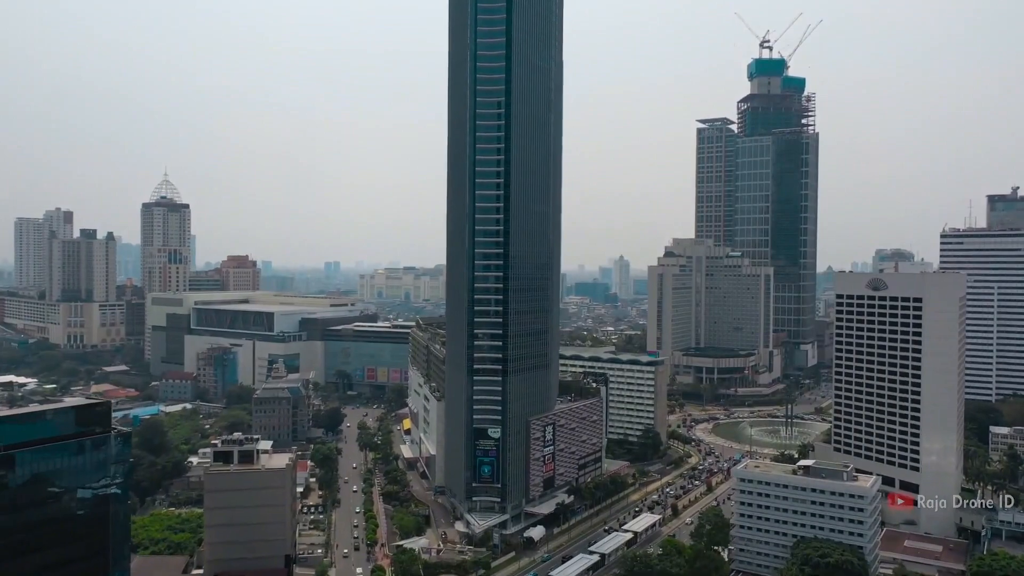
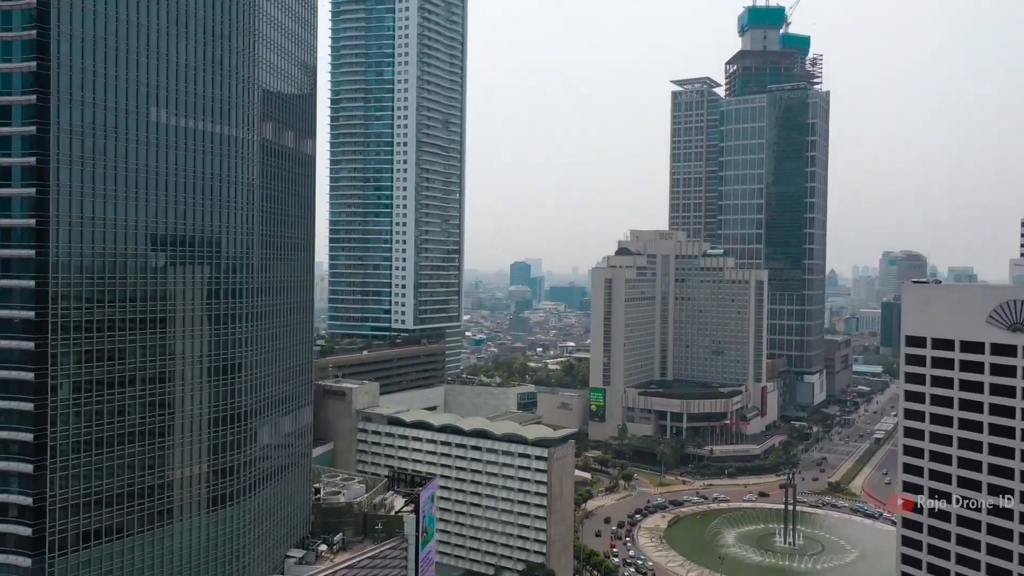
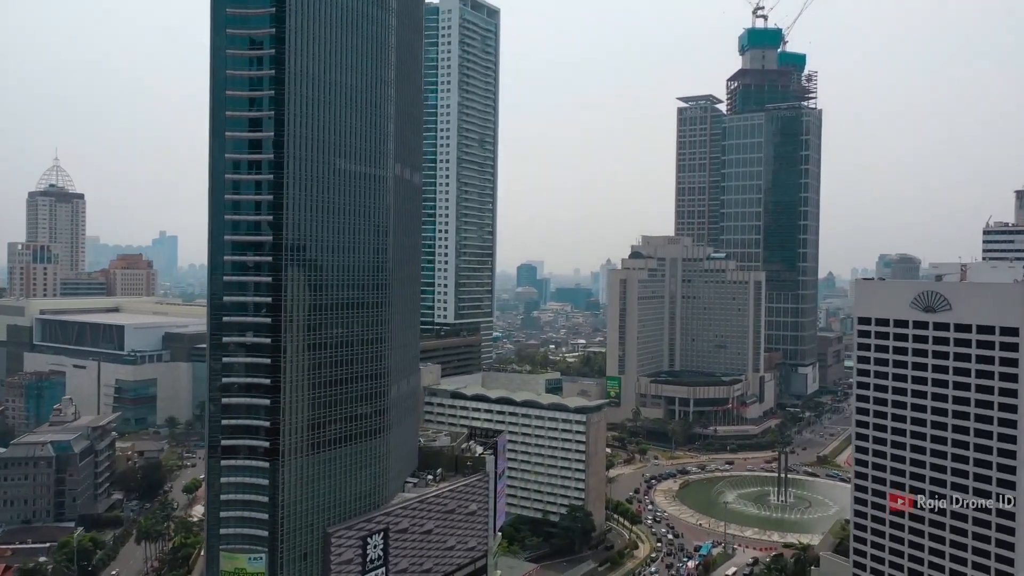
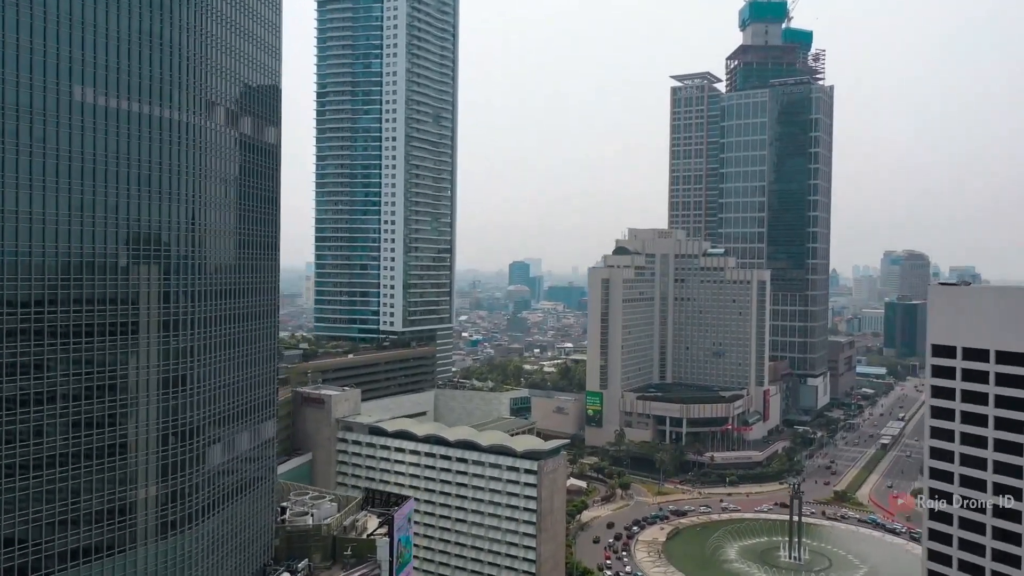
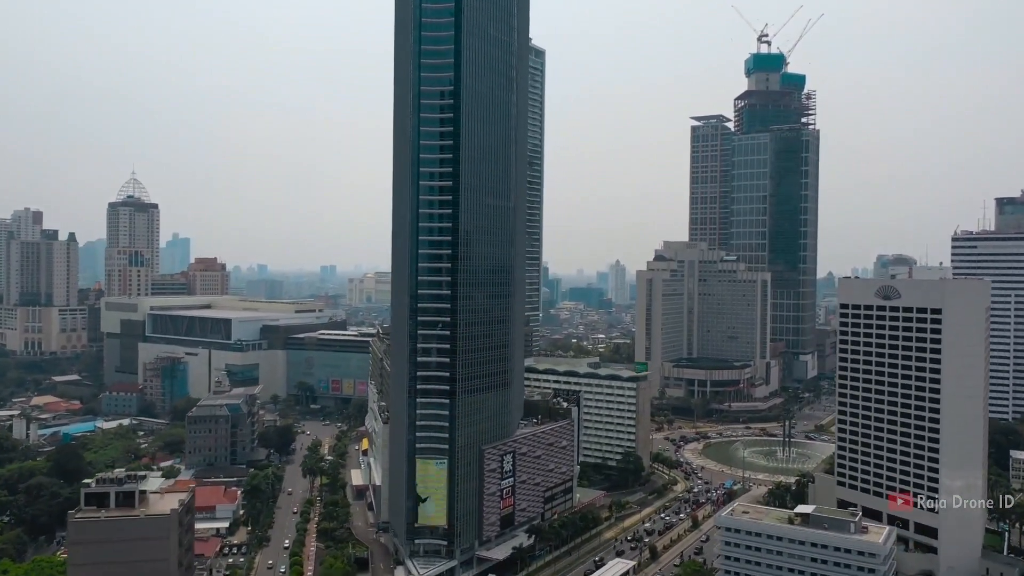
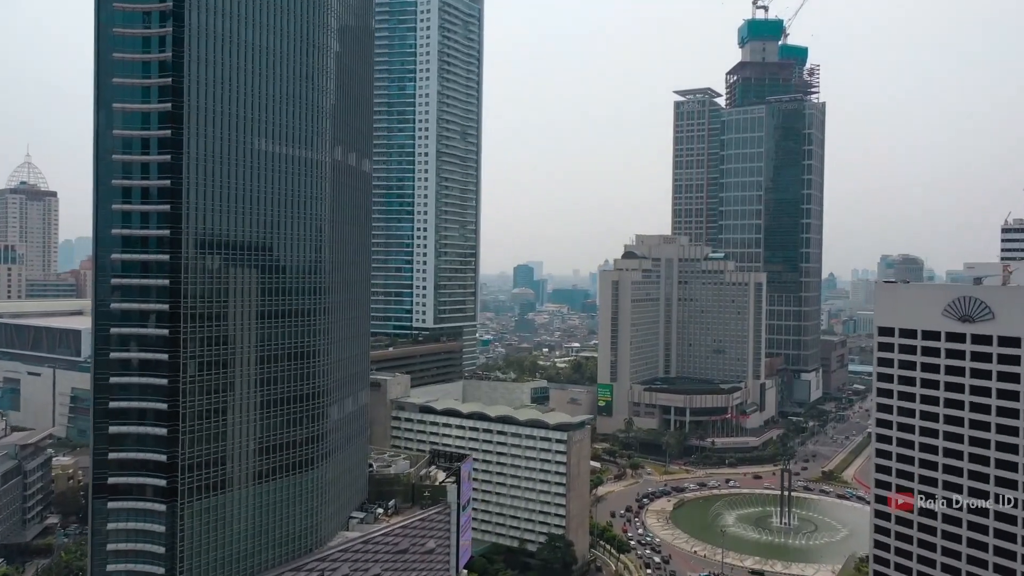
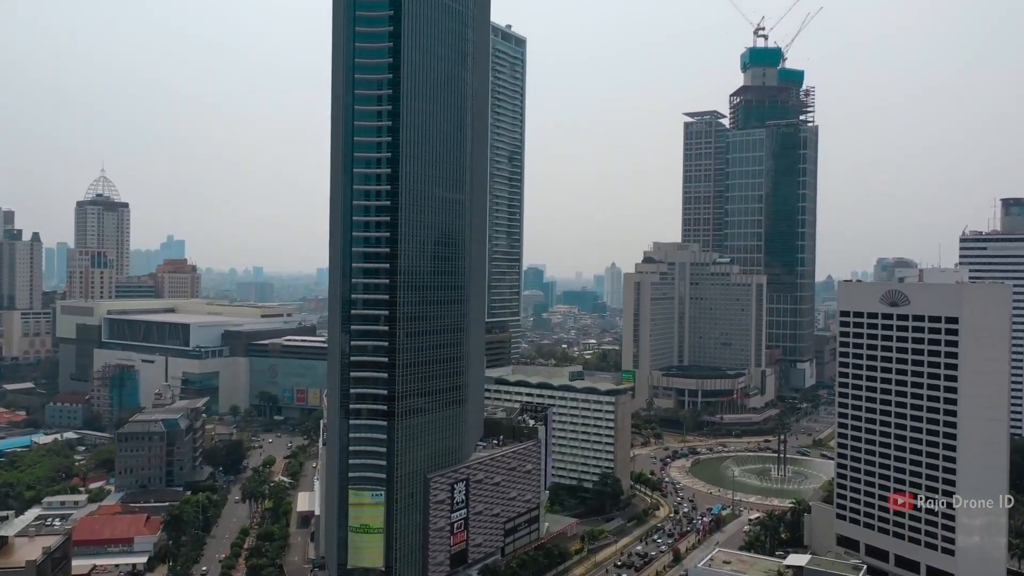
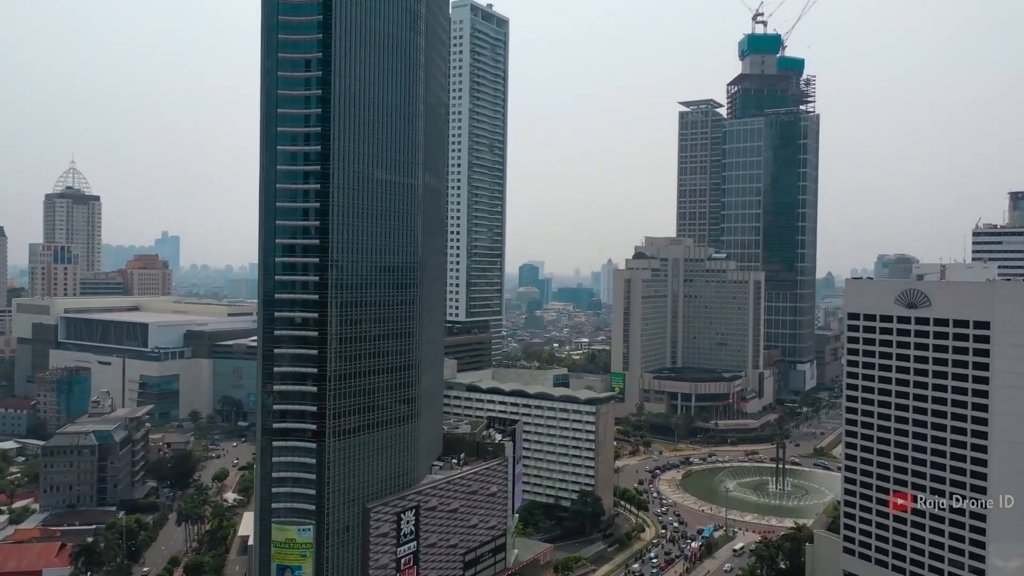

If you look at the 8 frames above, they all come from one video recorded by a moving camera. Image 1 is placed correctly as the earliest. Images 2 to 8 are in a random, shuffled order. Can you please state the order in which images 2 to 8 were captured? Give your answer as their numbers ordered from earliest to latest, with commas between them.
5, 7, 8, 3, 6, 2, 4
